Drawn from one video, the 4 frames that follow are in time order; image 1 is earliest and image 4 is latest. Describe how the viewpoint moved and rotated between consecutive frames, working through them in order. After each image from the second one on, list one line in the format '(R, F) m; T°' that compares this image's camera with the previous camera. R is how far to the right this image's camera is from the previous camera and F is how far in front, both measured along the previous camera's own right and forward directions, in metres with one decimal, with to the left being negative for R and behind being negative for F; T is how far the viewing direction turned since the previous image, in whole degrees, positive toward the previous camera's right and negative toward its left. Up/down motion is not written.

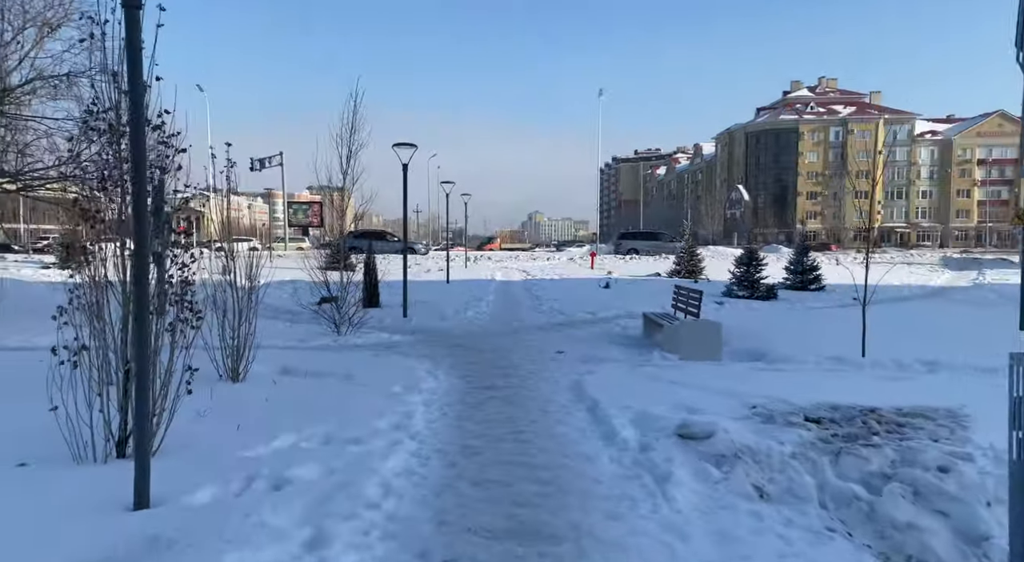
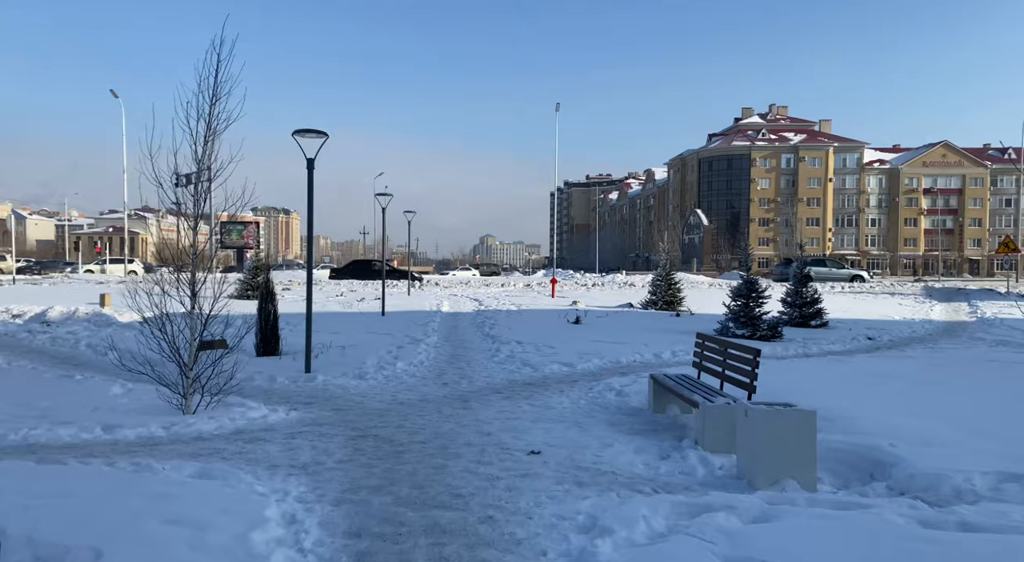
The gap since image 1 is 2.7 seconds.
(+0.1, +4.2) m; +4°
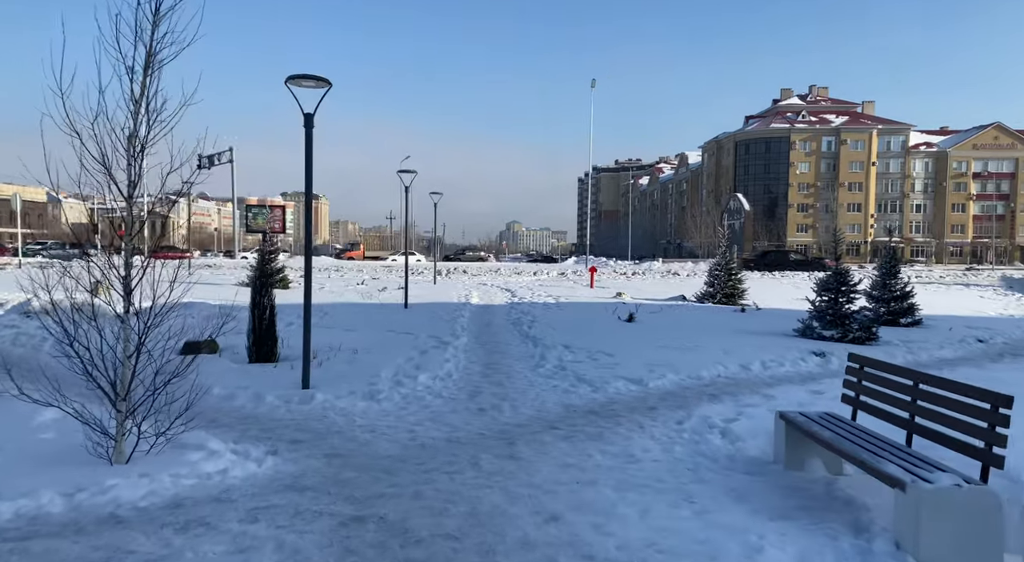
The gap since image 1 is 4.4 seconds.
(-0.3, +2.6) m; -2°
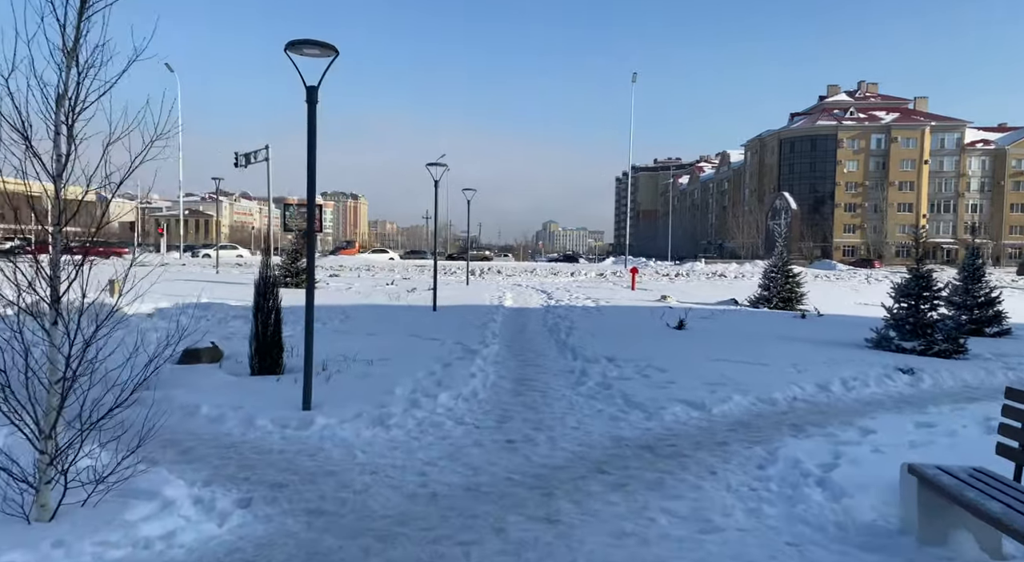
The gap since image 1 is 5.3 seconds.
(0.0, +1.4) m; -3°
